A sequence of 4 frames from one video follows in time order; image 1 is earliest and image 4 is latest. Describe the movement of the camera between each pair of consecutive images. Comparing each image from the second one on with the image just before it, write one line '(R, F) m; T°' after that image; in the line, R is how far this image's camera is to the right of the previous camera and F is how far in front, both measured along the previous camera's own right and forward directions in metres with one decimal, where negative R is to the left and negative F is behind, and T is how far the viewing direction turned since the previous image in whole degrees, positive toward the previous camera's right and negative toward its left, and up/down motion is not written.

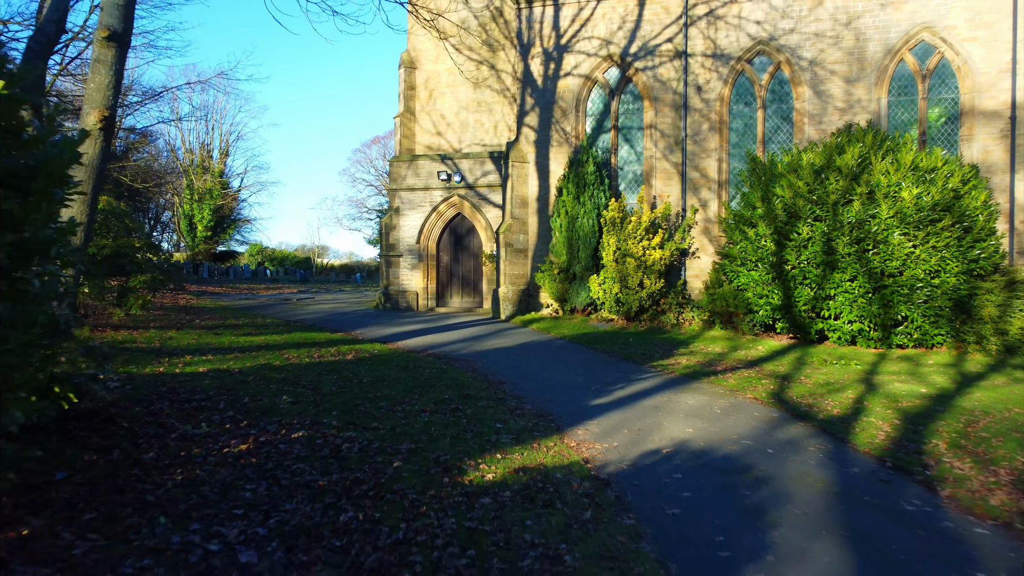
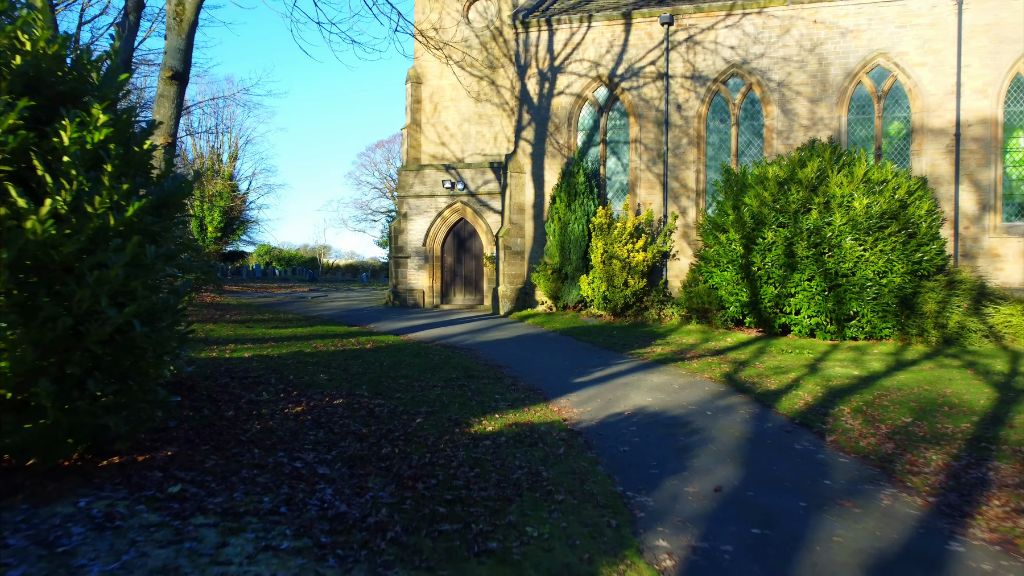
(0.0, -1.6) m; 0°
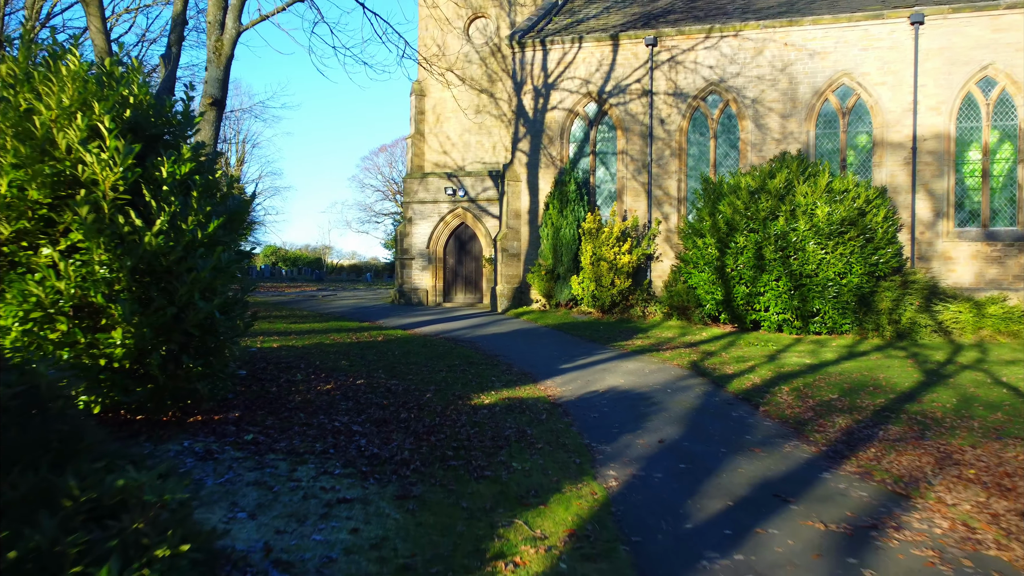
(+0.1, -1.5) m; 0°
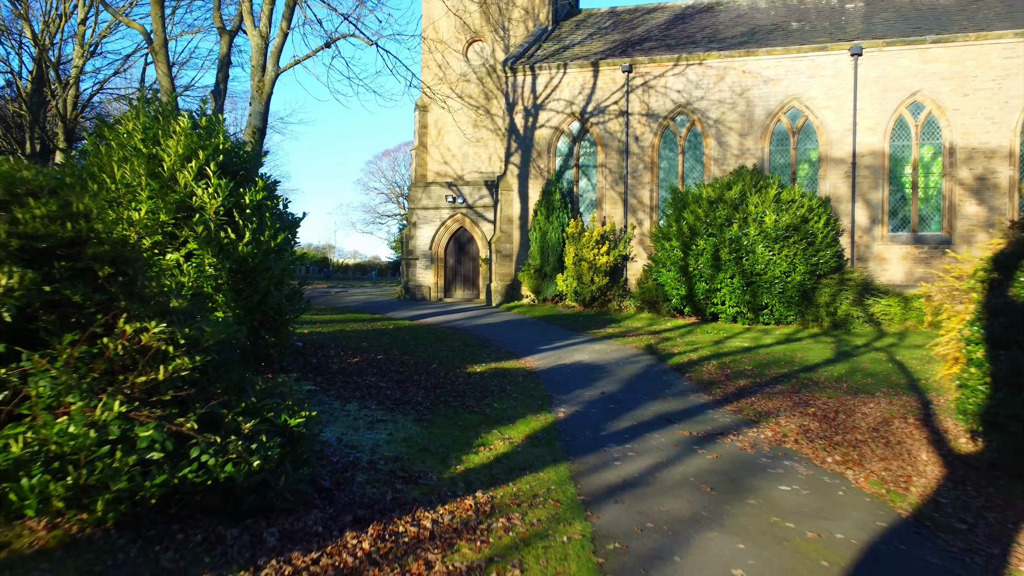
(+0.2, -2.5) m; 0°
